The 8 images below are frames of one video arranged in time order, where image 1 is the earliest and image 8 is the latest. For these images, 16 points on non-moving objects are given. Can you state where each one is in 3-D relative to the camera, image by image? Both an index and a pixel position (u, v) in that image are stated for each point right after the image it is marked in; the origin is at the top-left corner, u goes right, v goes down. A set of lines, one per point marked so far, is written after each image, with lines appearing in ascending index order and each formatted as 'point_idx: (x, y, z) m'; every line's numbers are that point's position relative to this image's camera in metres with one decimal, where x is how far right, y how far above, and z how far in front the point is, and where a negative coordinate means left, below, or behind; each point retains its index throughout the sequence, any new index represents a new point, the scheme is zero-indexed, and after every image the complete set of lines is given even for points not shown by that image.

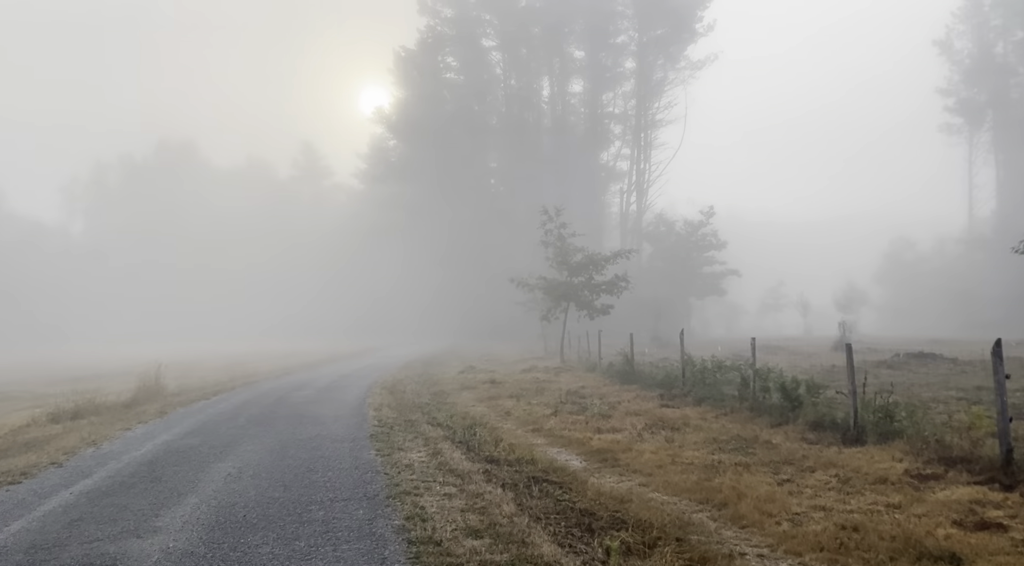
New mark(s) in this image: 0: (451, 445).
0: (-1.0, -2.8, +12.2) m
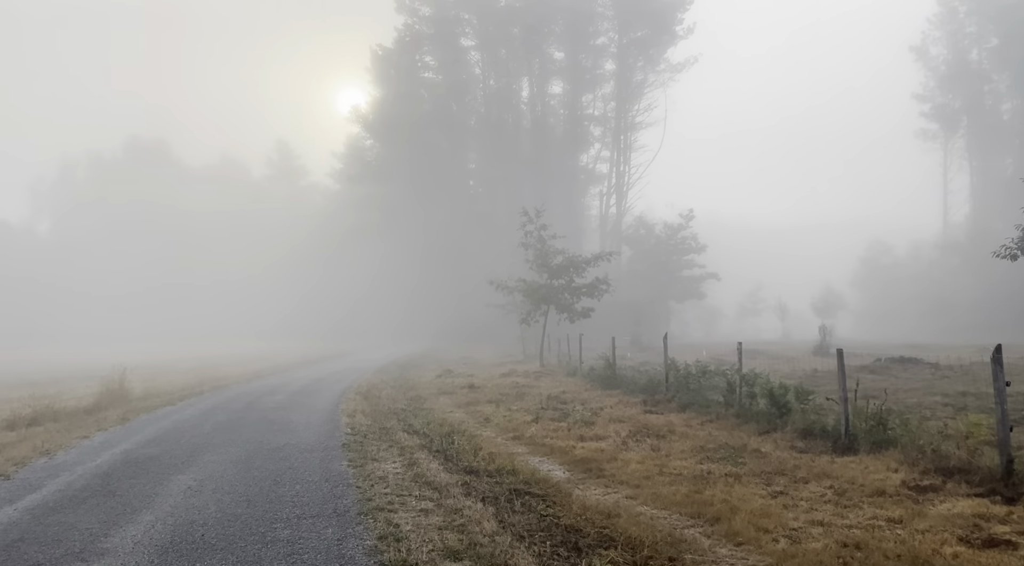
0: (-1.4, -2.8, +11.7) m
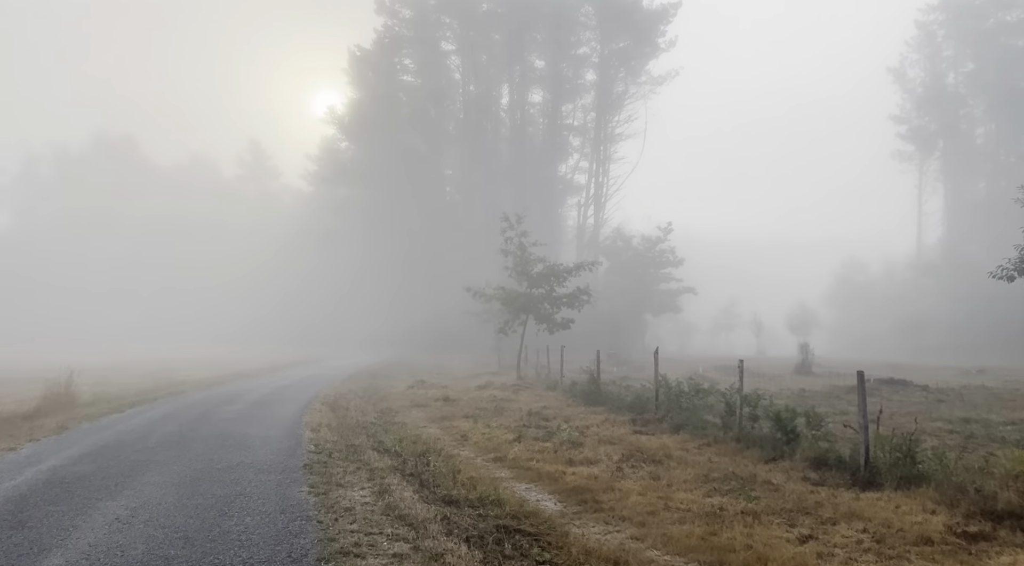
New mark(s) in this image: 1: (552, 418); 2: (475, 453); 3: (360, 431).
0: (-1.6, -2.8, +10.3) m
1: (+1.0, -3.5, +18.3) m
2: (-0.7, -3.3, +13.7) m
3: (-3.3, -3.2, +15.4) m
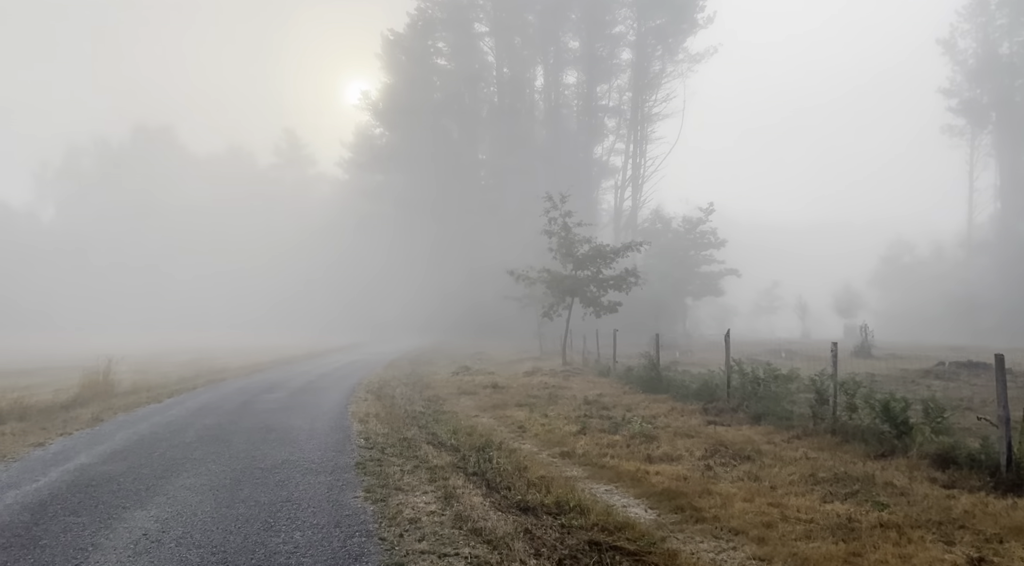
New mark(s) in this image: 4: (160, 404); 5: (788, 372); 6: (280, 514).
0: (-0.6, -2.5, +9.1) m
1: (+2.4, -2.9, +17.0) m
2: (+0.4, -2.9, +12.5) m
3: (-2.1, -2.8, +14.3) m
4: (-8.4, -2.9, +17.0) m
5: (+6.0, -1.9, +15.5) m
6: (-2.3, -2.3, +7.1) m
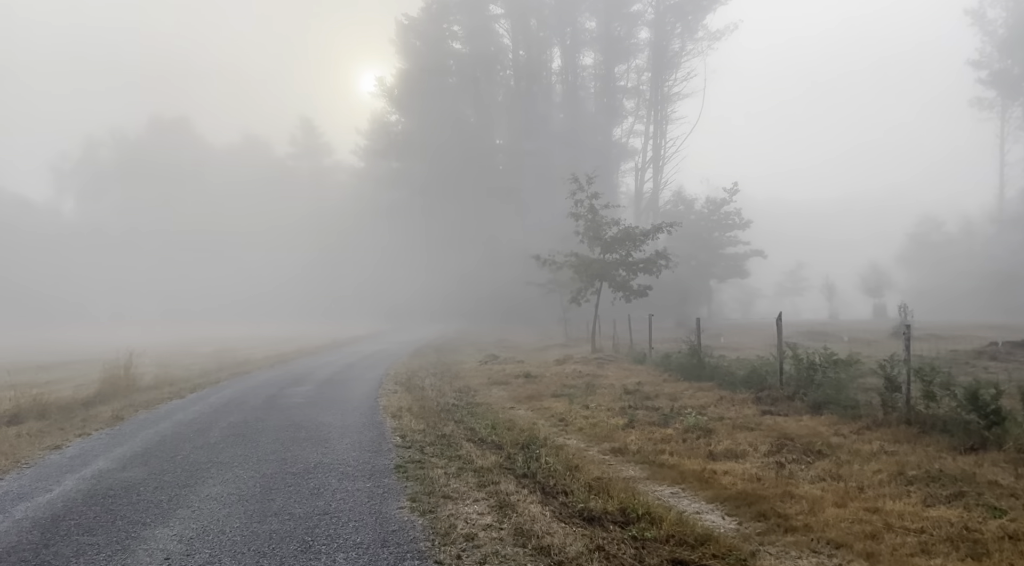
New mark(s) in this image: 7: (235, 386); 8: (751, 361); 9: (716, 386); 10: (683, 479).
0: (+0.1, -2.3, +8.3) m
1: (+3.2, -2.5, +16.0) m
2: (+1.2, -2.6, +11.6) m
3: (-1.3, -2.5, +13.5) m
4: (-7.5, -2.7, +16.4) m
5: (+6.8, -1.5, +14.5) m
6: (-1.7, -2.2, +6.3) m
7: (-7.3, -2.7, +18.9) m
8: (+6.0, -1.9, +17.8) m
9: (+4.7, -2.4, +16.6) m
10: (+2.1, -2.4, +8.7) m
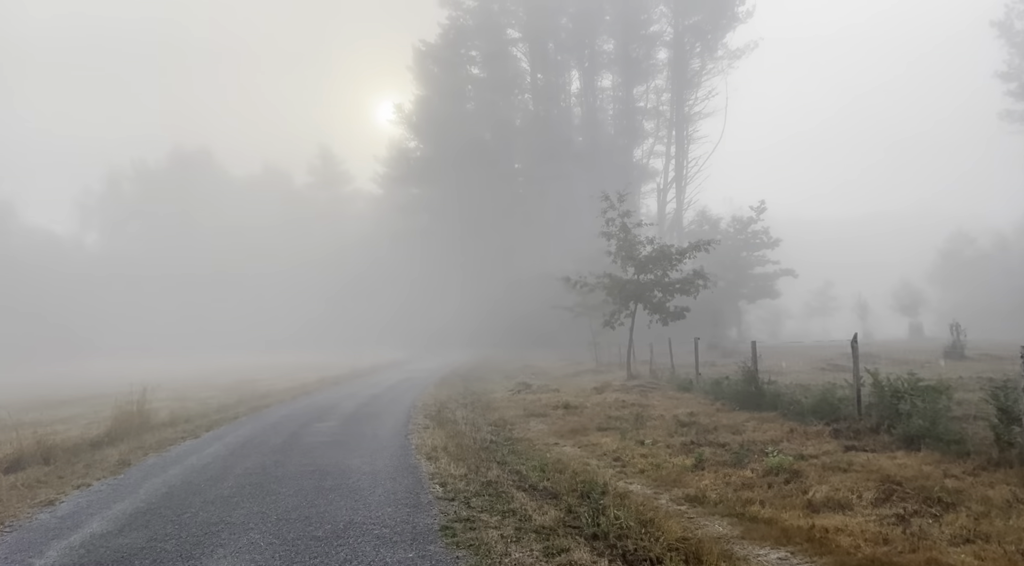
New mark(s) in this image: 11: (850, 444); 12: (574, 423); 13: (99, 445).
0: (+0.7, -2.5, +6.8) m
1: (+4.1, -3.0, +14.5) m
2: (+1.9, -2.9, +10.1) m
3: (-0.5, -2.9, +12.0) m
4: (-6.6, -3.3, +15.1) m
5: (+7.6, -1.8, +12.8) m
6: (-1.1, -2.3, +4.9) m
7: (-6.4, -3.4, +17.6) m
8: (+6.9, -2.4, +16.2) m
9: (+5.6, -2.8, +15.0) m
10: (+2.8, -2.6, +7.2) m
11: (+5.6, -2.7, +11.9) m
12: (+1.4, -3.2, +16.5) m
13: (-9.3, -3.6, +16.0) m
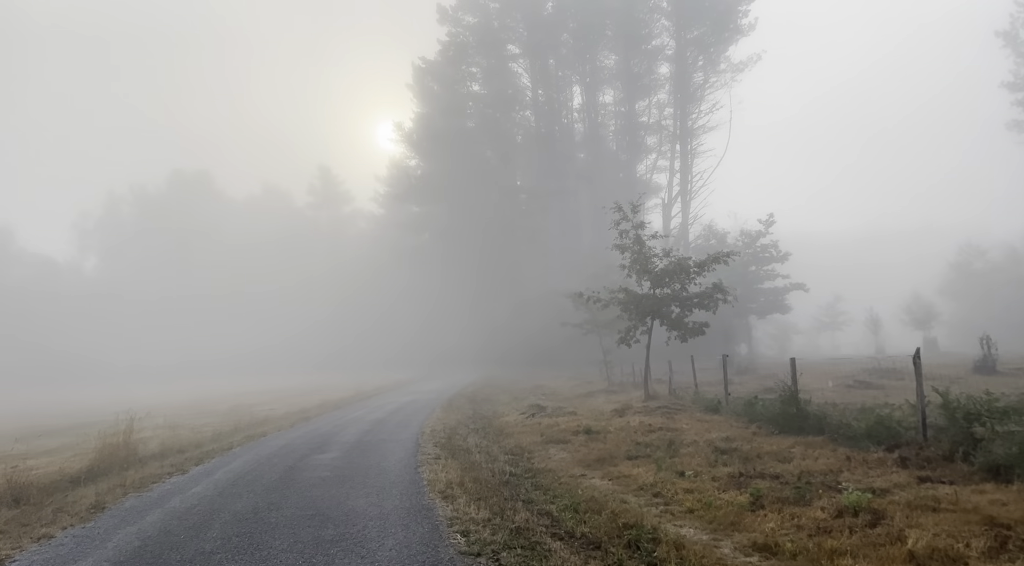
0: (+1.1, -2.6, +5.3) m
1: (+4.5, -3.2, +13.0) m
2: (+2.3, -3.0, +8.6) m
3: (-0.1, -3.1, +10.5) m
4: (-6.2, -3.6, +13.6) m
5: (+8.0, -1.9, +11.4) m
6: (-0.7, -2.4, +3.4) m
7: (-5.9, -3.8, +16.1) m
8: (+7.3, -2.6, +14.7) m
9: (+6.0, -3.0, +13.5) m
10: (+3.2, -2.6, +5.7) m
11: (+6.0, -2.8, +10.4) m
12: (+1.9, -3.5, +15.1) m
13: (-8.9, -4.0, +14.6) m
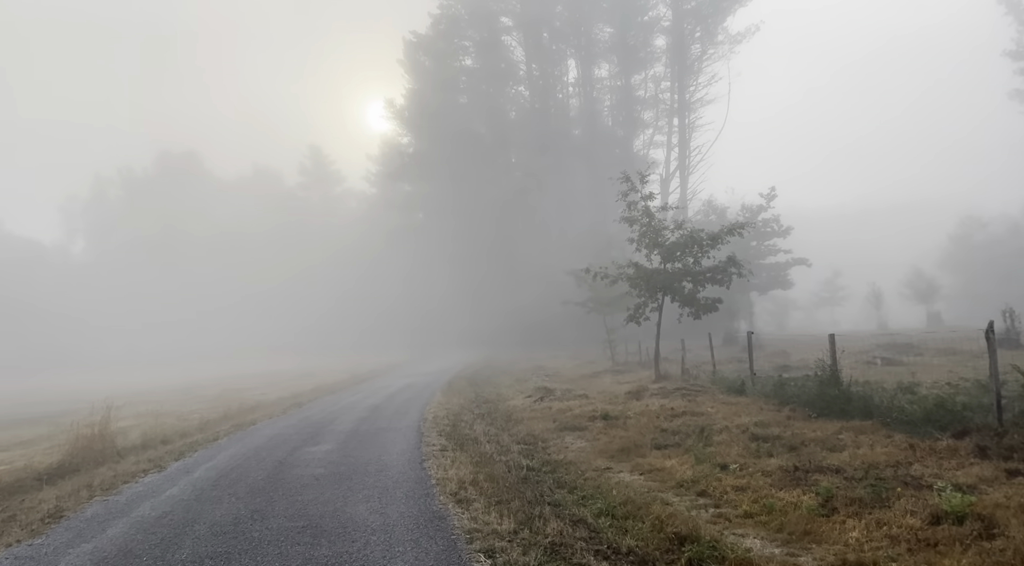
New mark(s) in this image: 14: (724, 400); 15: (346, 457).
0: (+1.5, -2.3, +3.9) m
1: (+4.8, -2.6, +11.6) m
2: (+2.7, -2.6, +7.2) m
3: (+0.2, -2.7, +9.1) m
4: (-5.9, -3.2, +12.1) m
5: (+8.3, -1.4, +10.0) m
6: (-0.3, -2.2, +1.9) m
7: (-5.7, -3.3, +14.6) m
8: (+7.5, -2.0, +13.3) m
9: (+6.3, -2.4, +12.1) m
10: (+3.5, -2.3, +4.3) m
11: (+6.3, -2.3, +9.0) m
12: (+2.1, -3.0, +13.6) m
13: (-8.6, -3.6, +13.0) m
14: (+5.2, -2.8, +17.3) m
15: (-2.8, -3.0, +12.1) m
